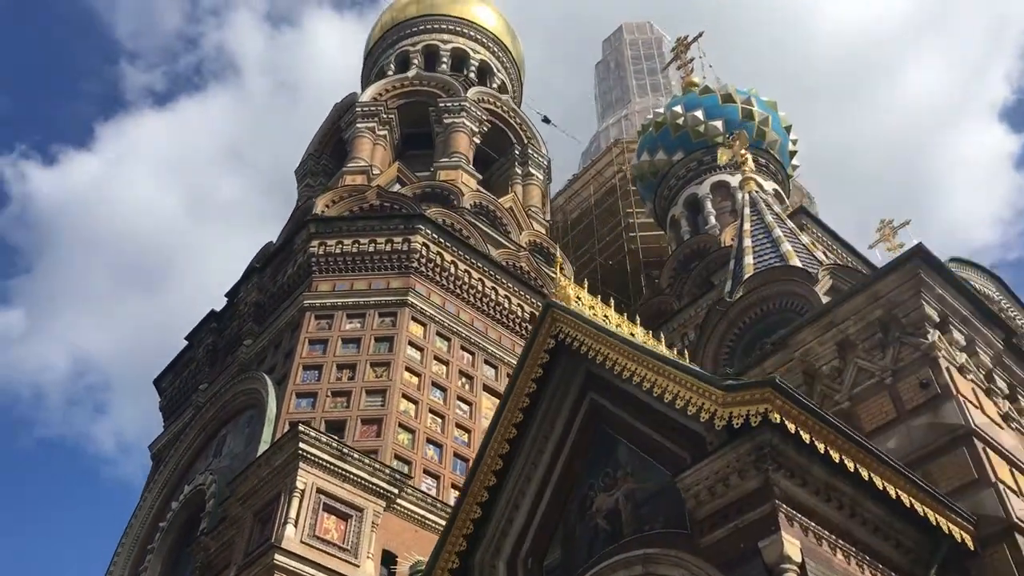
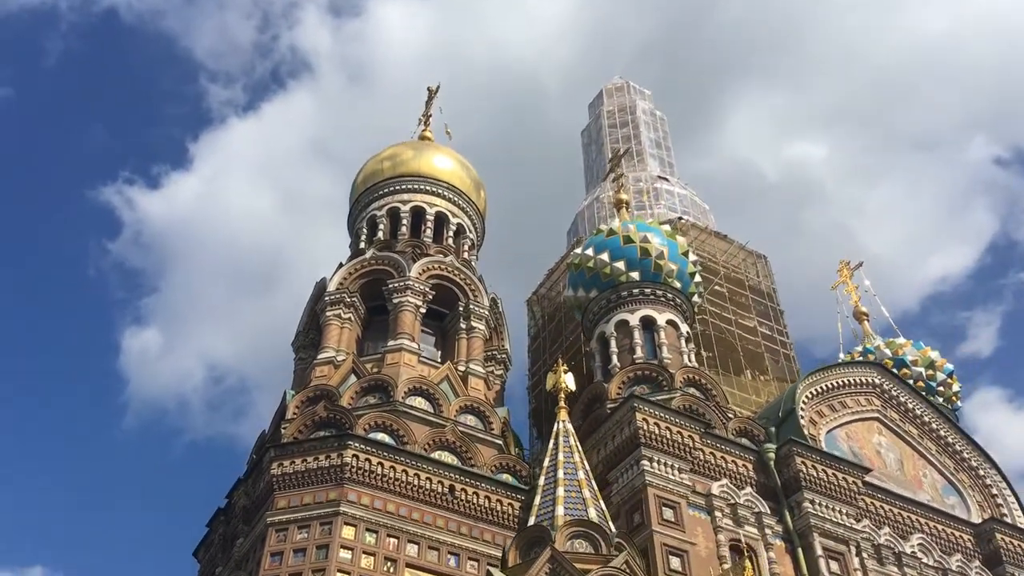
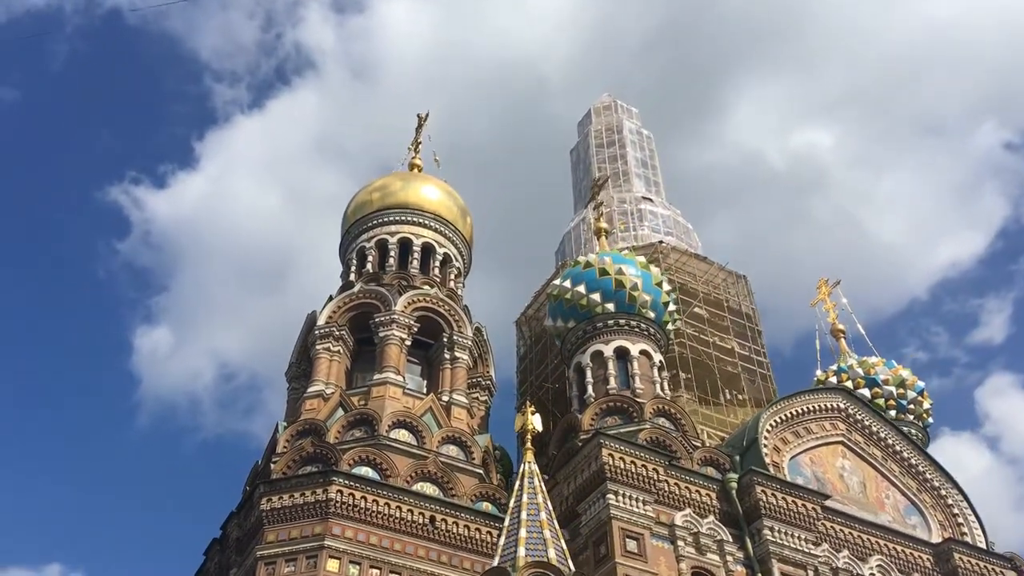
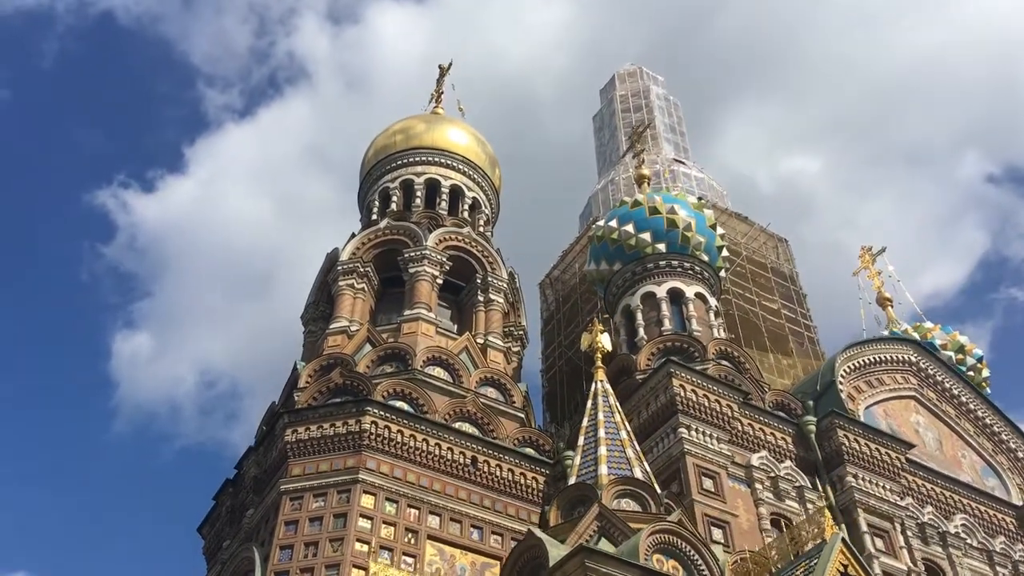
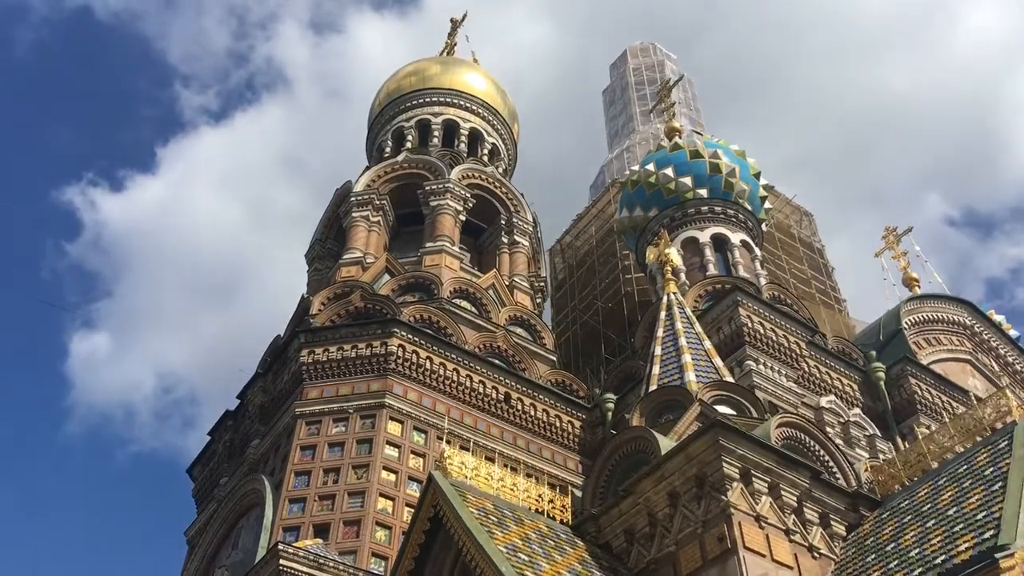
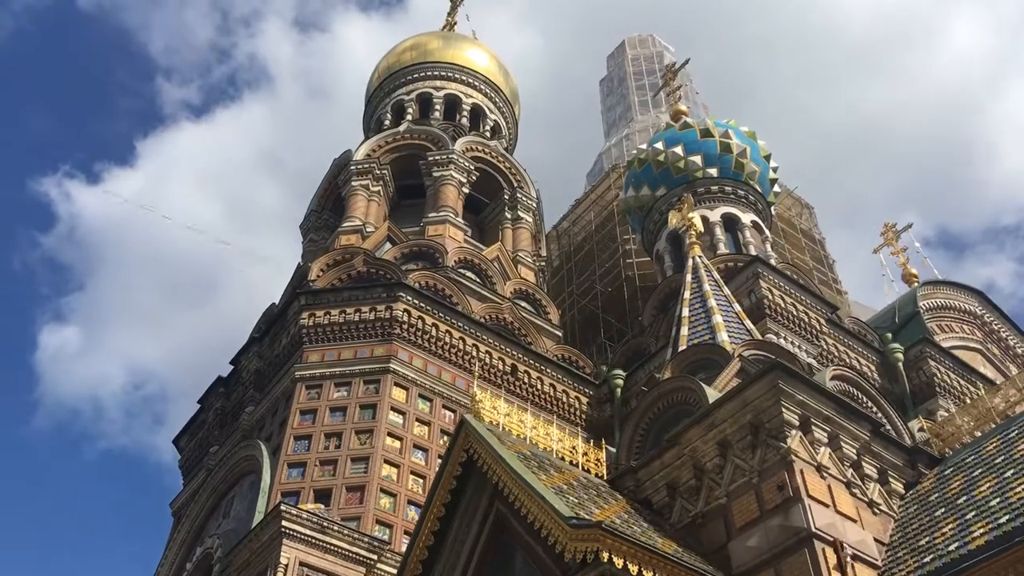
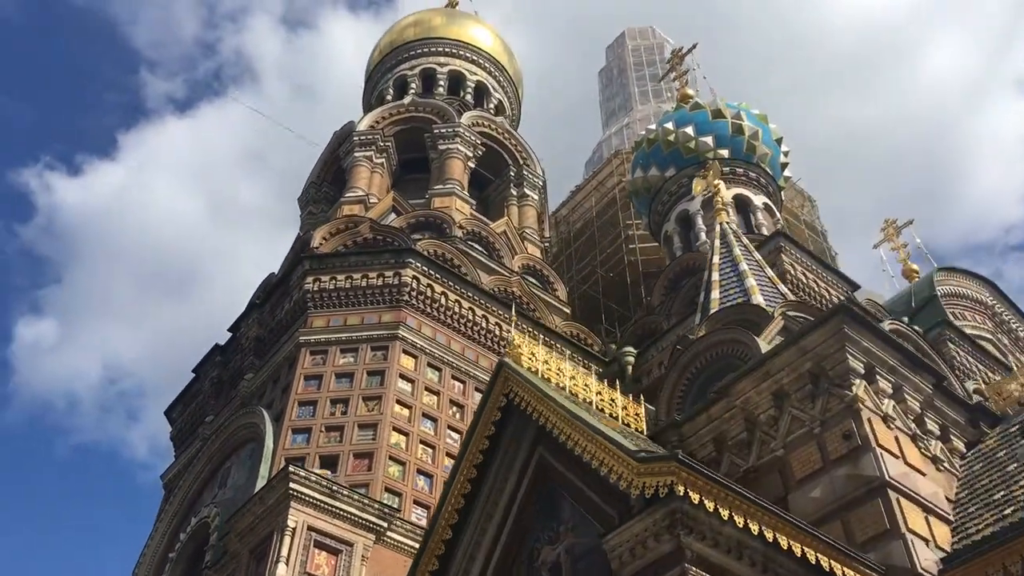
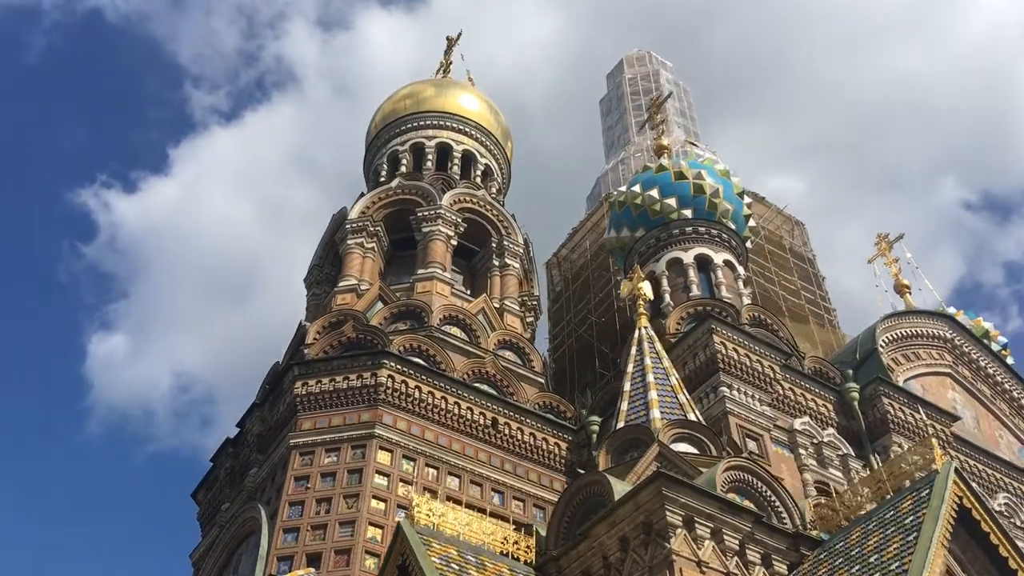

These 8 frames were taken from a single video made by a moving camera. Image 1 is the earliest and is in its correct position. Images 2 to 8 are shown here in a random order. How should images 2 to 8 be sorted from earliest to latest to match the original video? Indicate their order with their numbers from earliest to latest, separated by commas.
7, 6, 5, 8, 4, 2, 3
